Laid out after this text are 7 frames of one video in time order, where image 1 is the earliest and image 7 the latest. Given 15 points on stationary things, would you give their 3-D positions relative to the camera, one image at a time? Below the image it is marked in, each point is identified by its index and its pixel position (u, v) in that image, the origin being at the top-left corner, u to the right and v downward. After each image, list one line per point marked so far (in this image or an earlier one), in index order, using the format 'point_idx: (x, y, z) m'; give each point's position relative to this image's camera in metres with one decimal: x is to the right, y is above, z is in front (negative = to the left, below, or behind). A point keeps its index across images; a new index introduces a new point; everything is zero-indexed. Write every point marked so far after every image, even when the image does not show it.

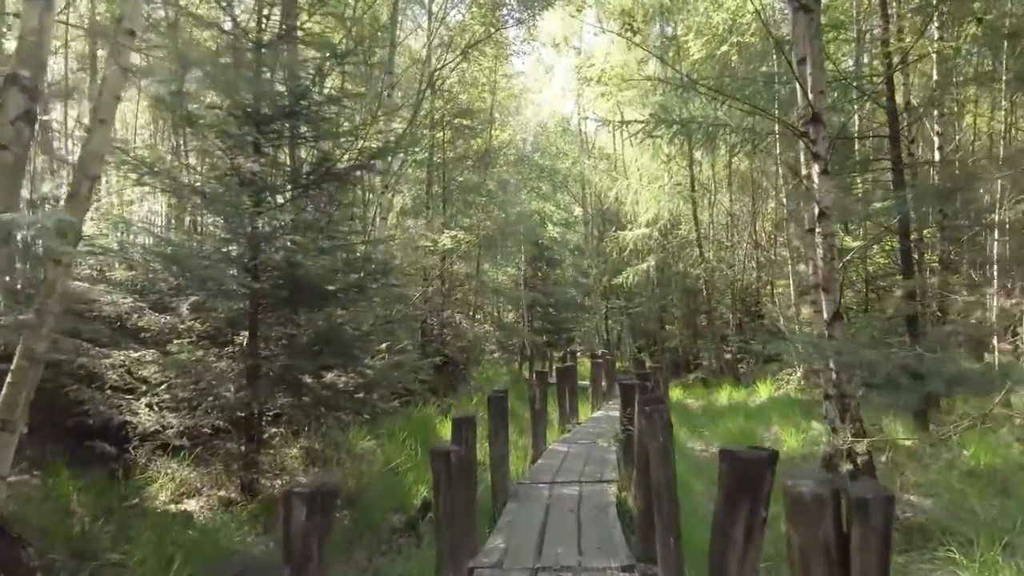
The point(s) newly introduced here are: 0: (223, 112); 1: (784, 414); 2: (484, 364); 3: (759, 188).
0: (-2.1, +1.3, +6.0) m
1: (+3.5, -1.6, +10.7) m
2: (-0.5, -1.5, +15.9) m
3: (+5.4, +2.2, +18.2) m
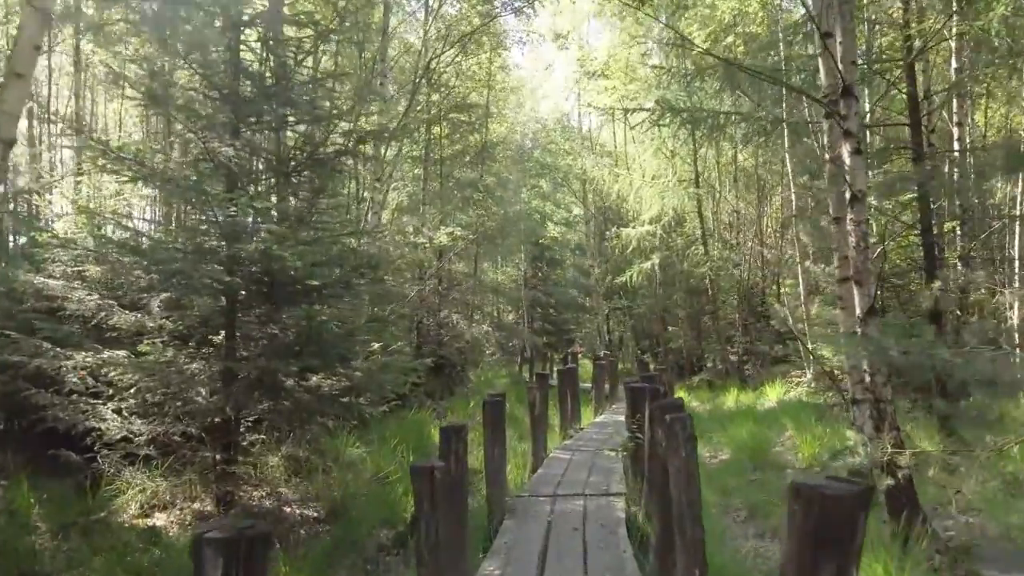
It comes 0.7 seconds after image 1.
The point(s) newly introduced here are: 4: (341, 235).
0: (-2.1, +1.3, +5.6) m
1: (+3.5, -1.6, +10.2) m
2: (-0.5, -1.5, +15.5) m
3: (+5.4, +2.2, +17.7) m
4: (-1.2, +0.4, +5.8) m
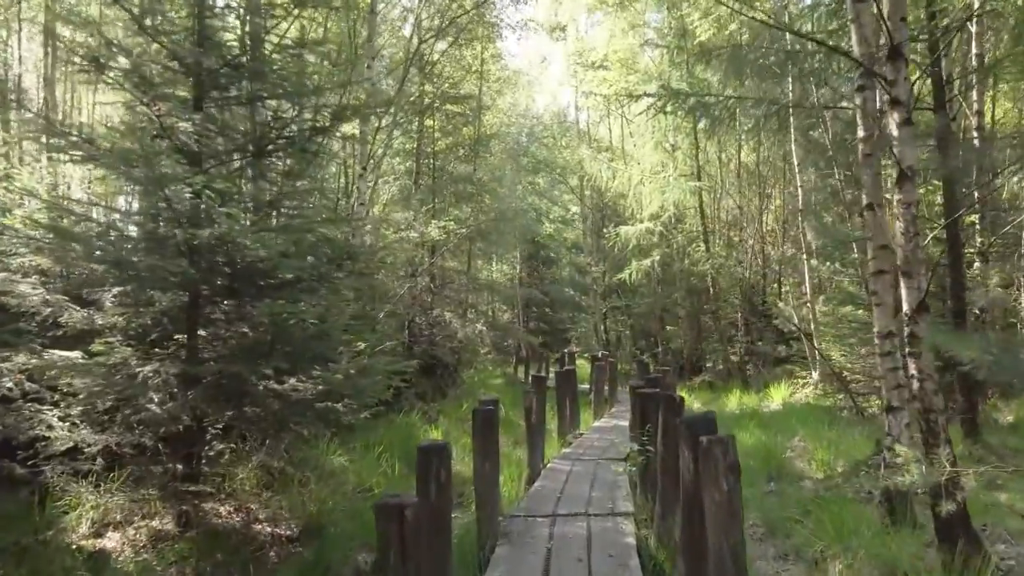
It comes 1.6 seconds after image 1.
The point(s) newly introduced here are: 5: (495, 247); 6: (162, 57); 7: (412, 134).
0: (-2.1, +1.4, +5.0) m
1: (+3.4, -1.6, +9.6) m
2: (-0.6, -1.4, +14.9) m
3: (+5.3, +2.2, +17.2) m
4: (-1.2, +0.4, +5.2) m
5: (-0.3, +0.8, +16.7) m
6: (-2.1, +1.4, +5.0) m
7: (-1.7, +2.7, +14.5) m
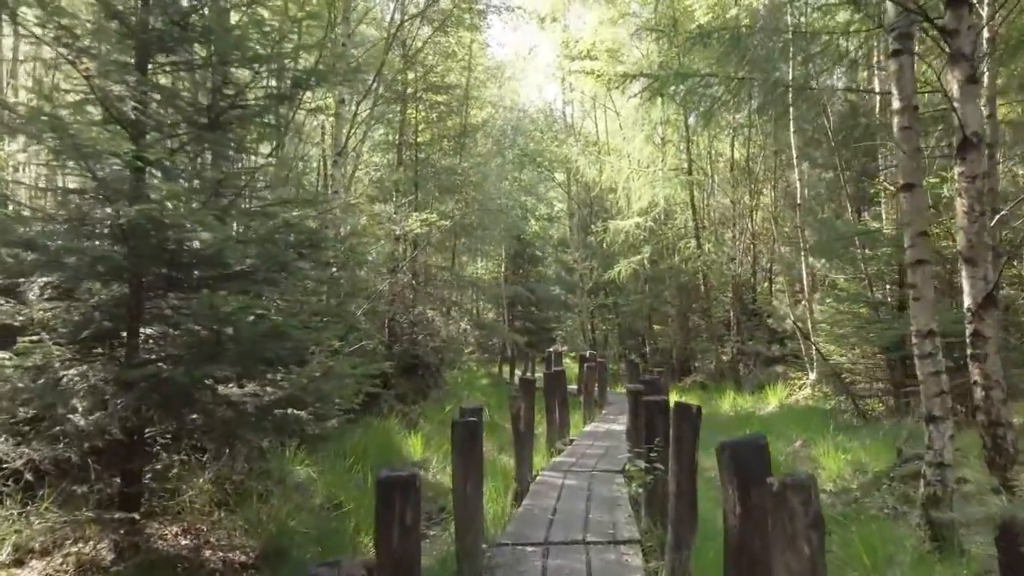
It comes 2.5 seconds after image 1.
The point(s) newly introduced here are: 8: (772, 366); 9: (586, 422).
0: (-2.2, +1.4, +4.3) m
1: (+3.3, -1.6, +9.1) m
2: (-0.9, -1.4, +14.3) m
3: (+5.0, +2.3, +16.7) m
4: (-1.3, +0.5, +4.6) m
5: (-0.6, +0.9, +16.1) m
6: (-2.2, +1.4, +4.3) m
7: (-2.0, +2.8, +13.8) m
8: (+5.0, -1.5, +15.8) m
9: (+0.8, -1.5, +9.4) m
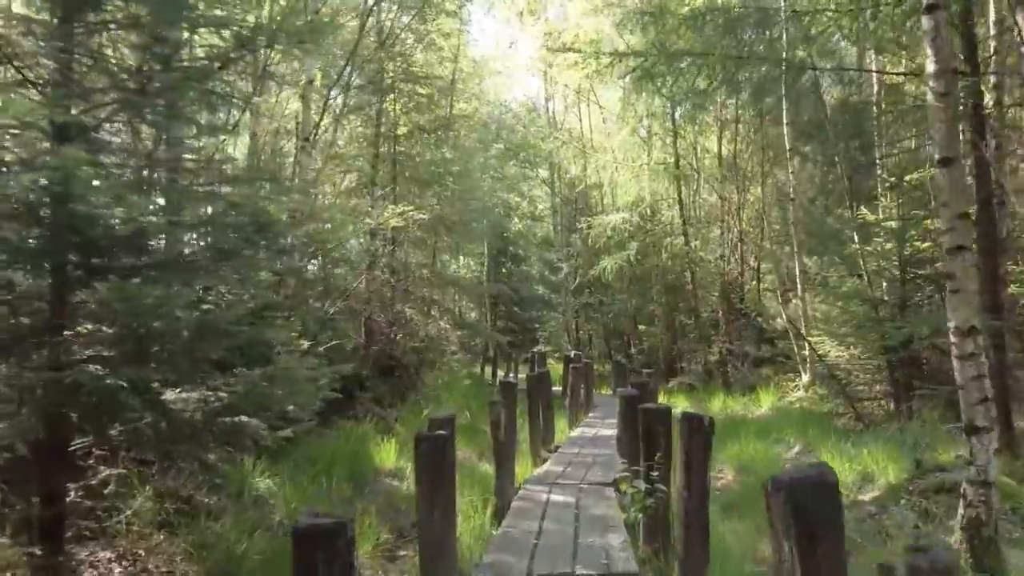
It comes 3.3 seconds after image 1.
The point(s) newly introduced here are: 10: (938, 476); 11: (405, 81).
0: (-2.3, +1.4, +3.8) m
1: (+3.1, -1.5, +8.6) m
2: (-1.2, -1.3, +13.7) m
3: (+4.7, +2.3, +16.2) m
4: (-1.4, +0.5, +4.0) m
5: (-0.9, +0.9, +15.5) m
6: (-2.3, +1.5, +3.8) m
7: (-2.3, +2.8, +13.3) m
8: (+4.6, -1.5, +15.3) m
9: (+0.6, -1.5, +8.9) m
10: (+2.7, -1.2, +5.3) m
11: (-1.6, +3.2, +12.7) m
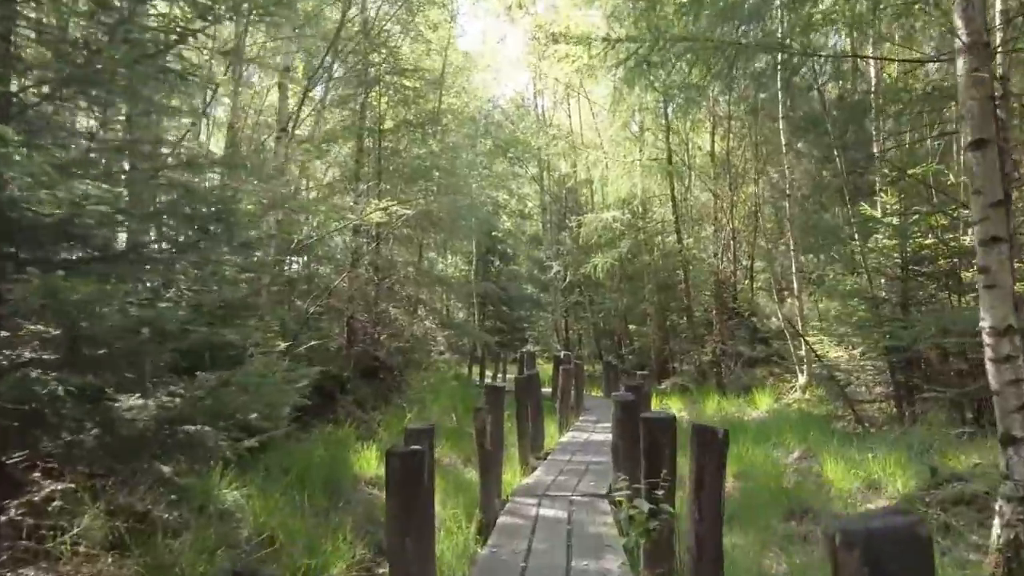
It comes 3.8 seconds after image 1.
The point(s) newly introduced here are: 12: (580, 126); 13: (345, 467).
0: (-2.4, +1.5, +3.4) m
1: (+2.9, -1.5, +8.3) m
2: (-1.4, -1.3, +13.3) m
3: (+4.4, +2.3, +15.9) m
4: (-1.5, +0.5, +3.6) m
5: (-1.1, +0.9, +15.1) m
6: (-2.3, +1.5, +3.4) m
7: (-2.5, +2.8, +12.9) m
8: (+4.4, -1.4, +15.0) m
9: (+0.5, -1.5, +8.5) m
10: (+2.6, -1.2, +4.9) m
11: (-1.8, +3.2, +12.3) m
12: (+1.6, +3.8, +19.3) m
13: (-1.4, -1.4, +6.7) m
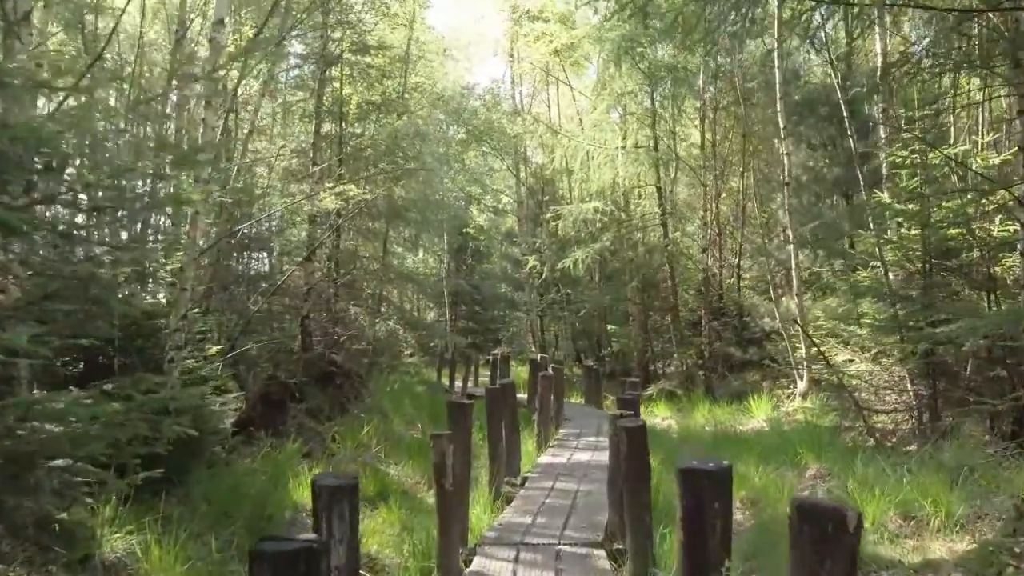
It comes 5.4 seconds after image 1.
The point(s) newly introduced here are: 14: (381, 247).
0: (-2.4, +1.5, +2.2) m
1: (+2.7, -1.5, +7.3) m
2: (-1.8, -1.3, +12.2) m
3: (+4.0, +2.4, +15.0) m
4: (-1.6, +0.6, +2.5) m
5: (-1.6, +1.0, +14.0) m
6: (-2.4, +1.6, +2.2) m
7: (-2.8, +2.9, +11.7) m
8: (+4.0, -1.4, +14.1) m
9: (+0.3, -1.4, +7.4) m
10: (+2.5, -1.1, +3.9) m
11: (-2.2, +3.2, +11.1) m
12: (+1.0, +3.8, +18.2) m
13: (-1.6, -1.4, +5.6) m
14: (-2.1, +0.7, +13.5) m
